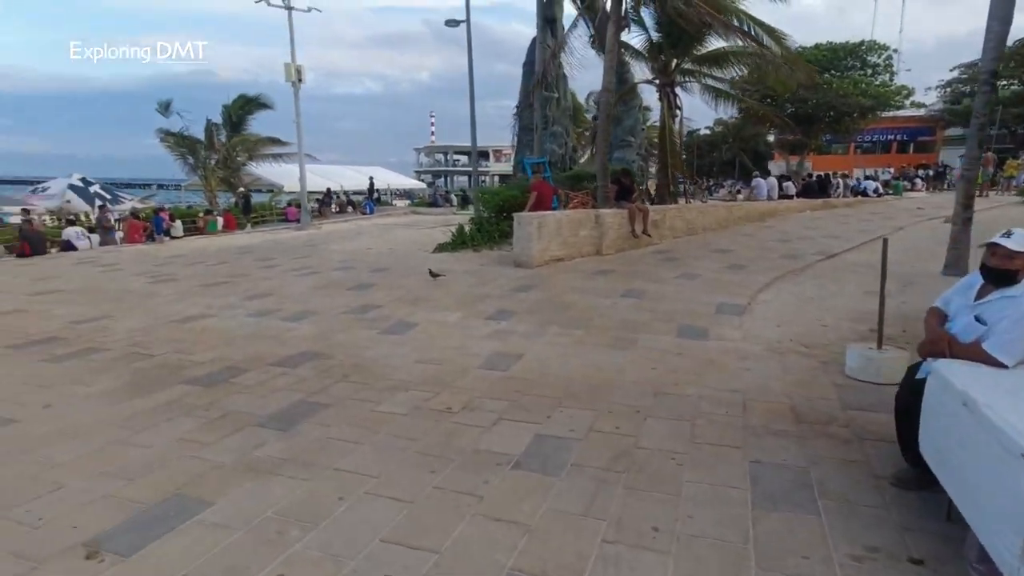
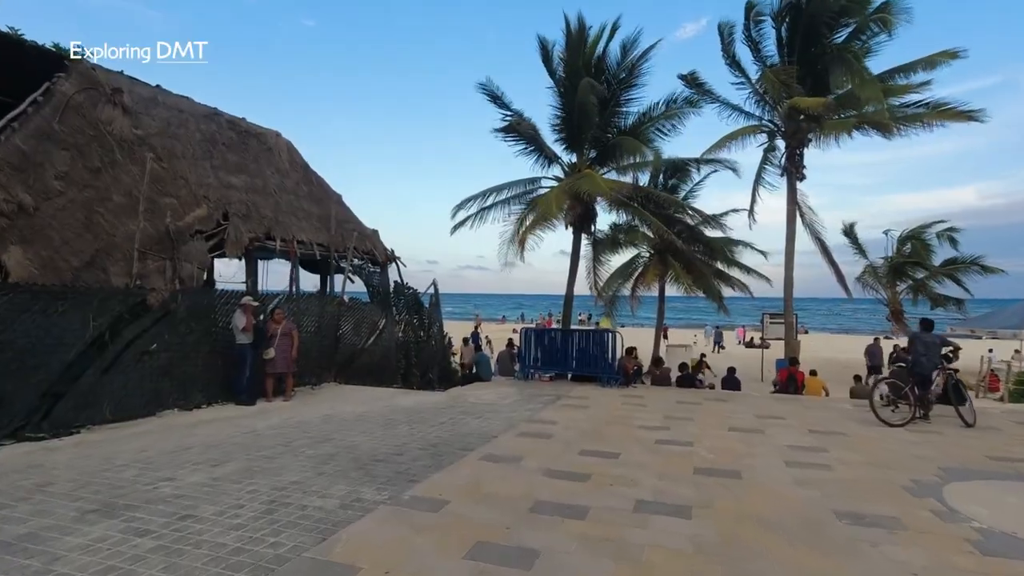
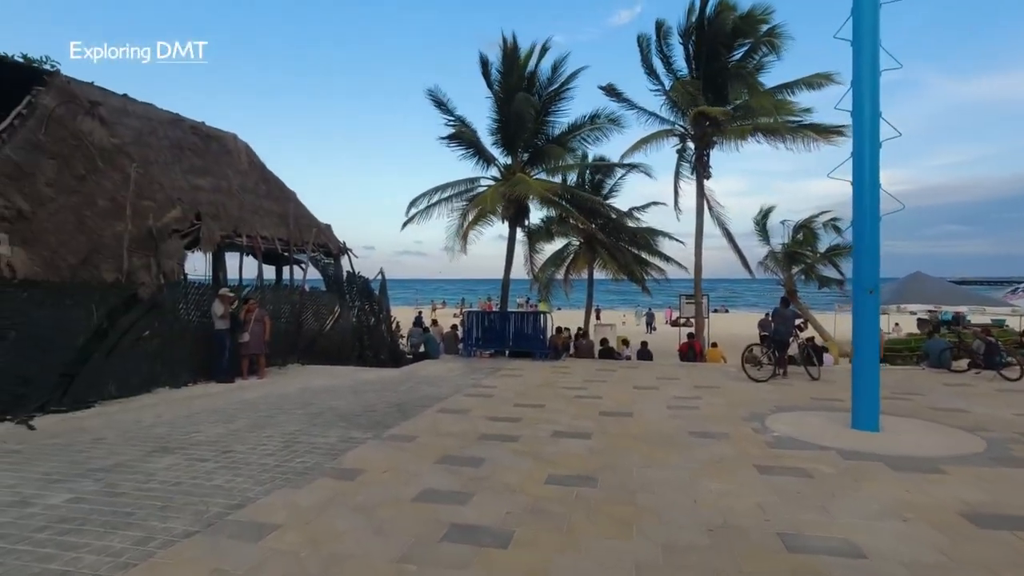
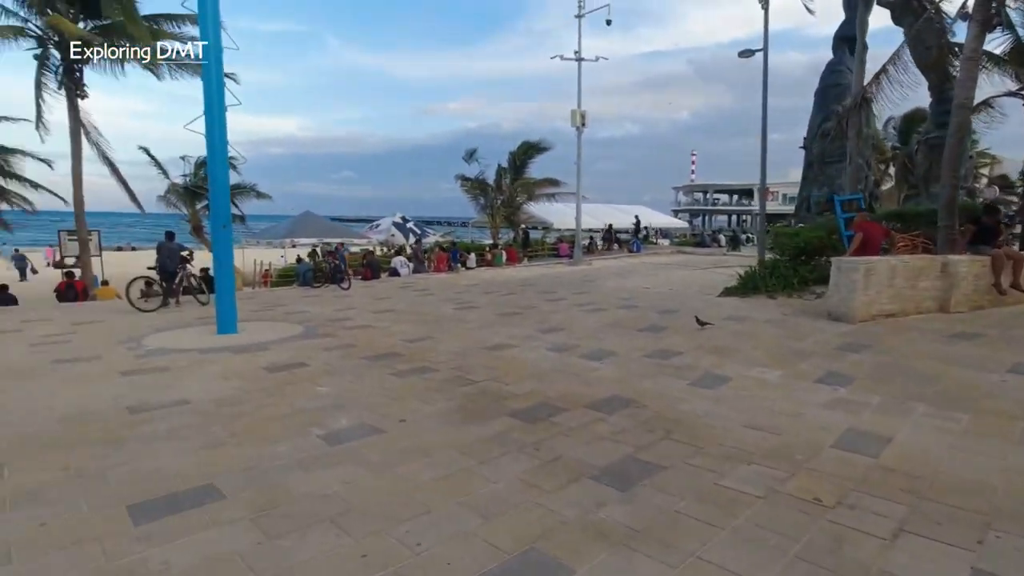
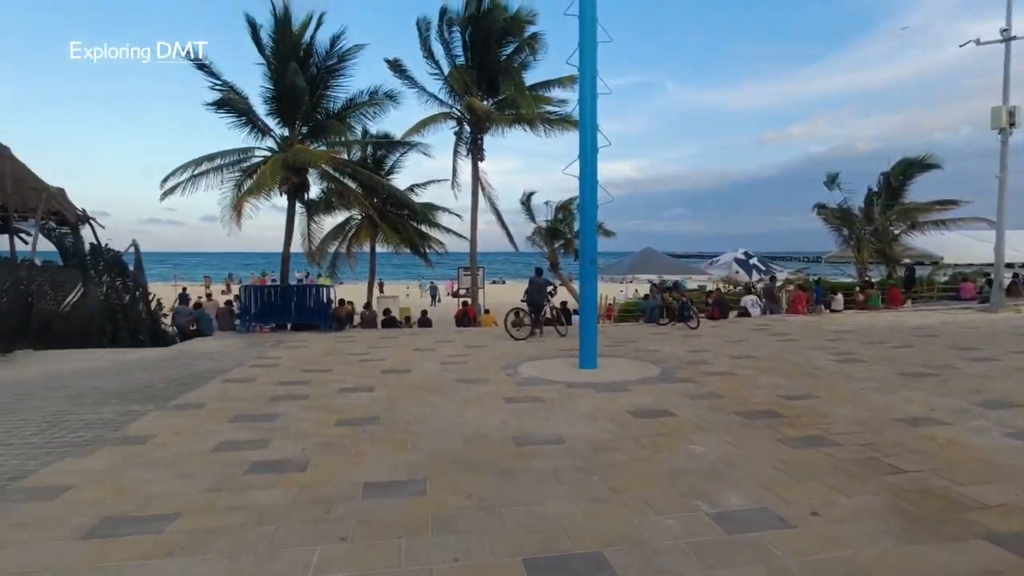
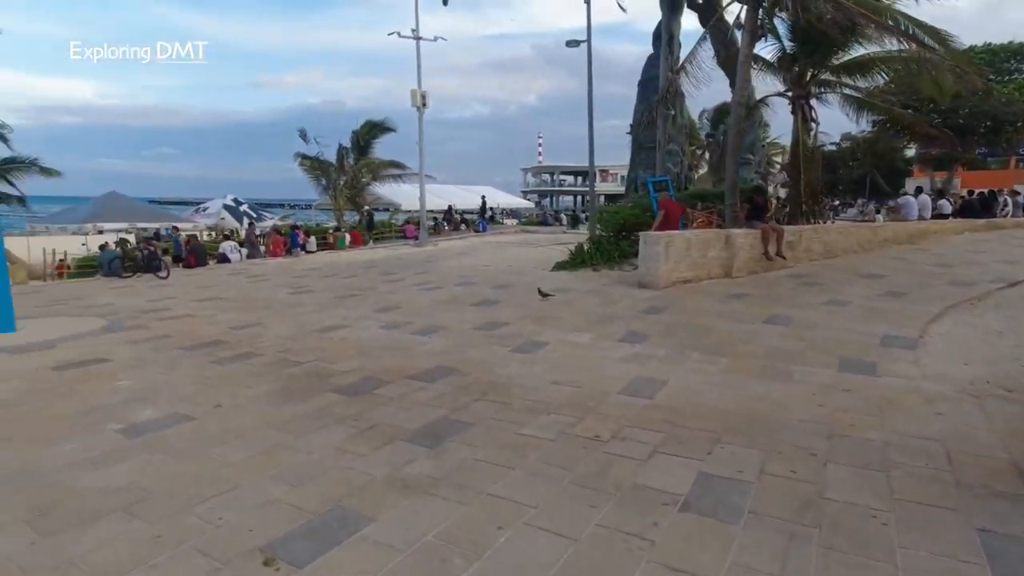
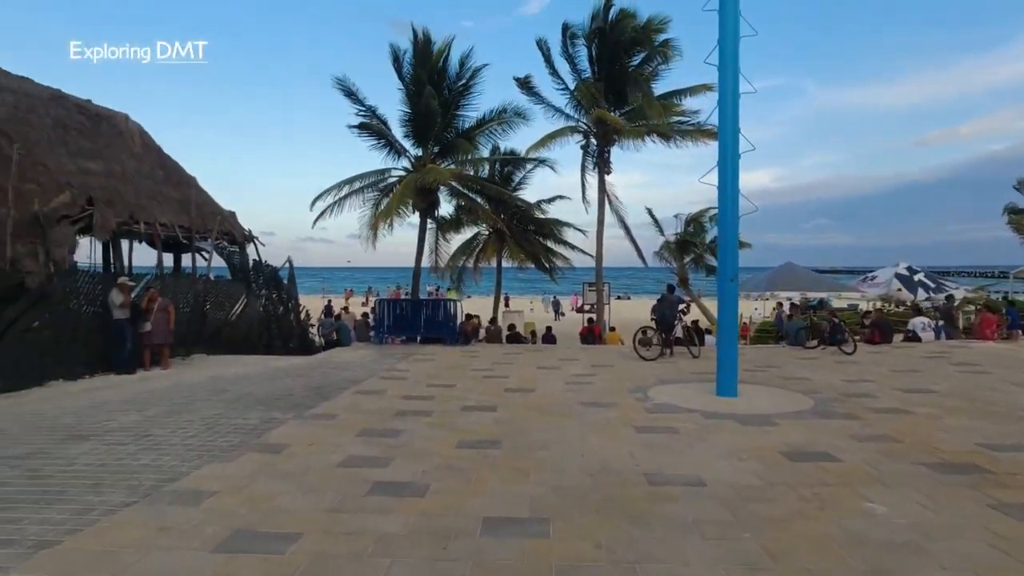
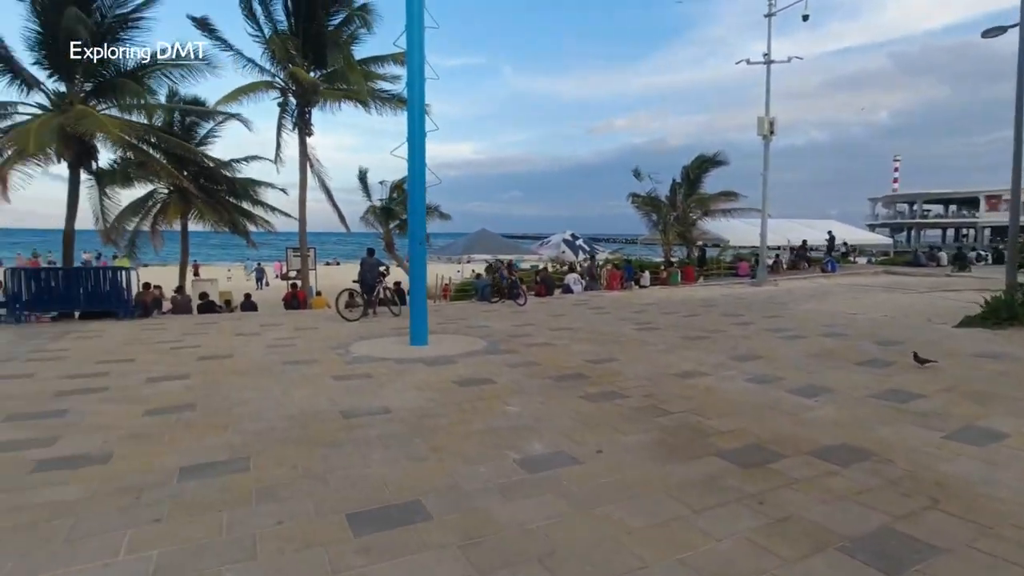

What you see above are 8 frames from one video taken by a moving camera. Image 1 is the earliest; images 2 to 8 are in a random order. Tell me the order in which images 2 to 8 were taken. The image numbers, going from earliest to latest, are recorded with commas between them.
6, 4, 8, 5, 7, 3, 2
